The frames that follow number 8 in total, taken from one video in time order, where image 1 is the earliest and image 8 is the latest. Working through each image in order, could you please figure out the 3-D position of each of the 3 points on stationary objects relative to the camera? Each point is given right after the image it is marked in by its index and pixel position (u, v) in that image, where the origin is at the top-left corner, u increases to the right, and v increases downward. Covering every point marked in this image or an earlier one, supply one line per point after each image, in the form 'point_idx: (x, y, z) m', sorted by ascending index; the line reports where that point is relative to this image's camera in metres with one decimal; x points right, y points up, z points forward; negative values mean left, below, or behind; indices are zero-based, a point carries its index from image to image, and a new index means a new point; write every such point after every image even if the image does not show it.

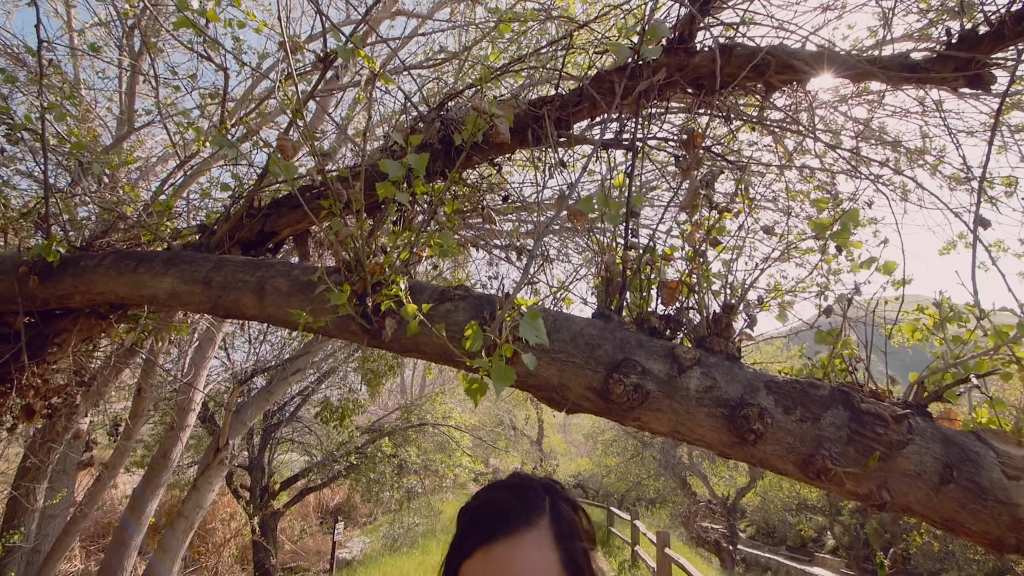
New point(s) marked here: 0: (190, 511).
0: (-4.3, -2.9, +6.7) m
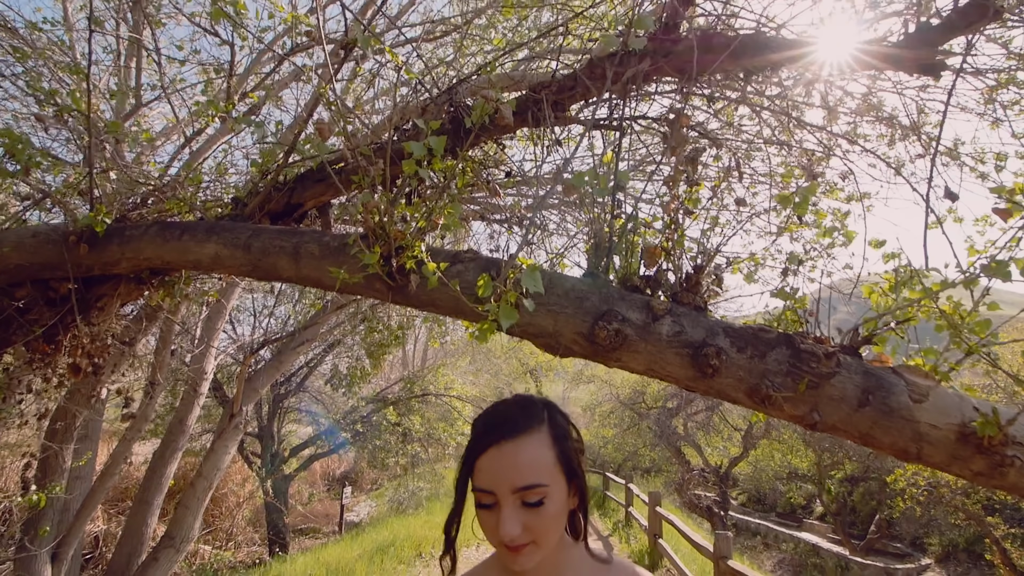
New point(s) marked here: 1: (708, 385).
0: (-4.3, -2.6, +7.1) m
1: (+0.5, -0.2, +1.2) m
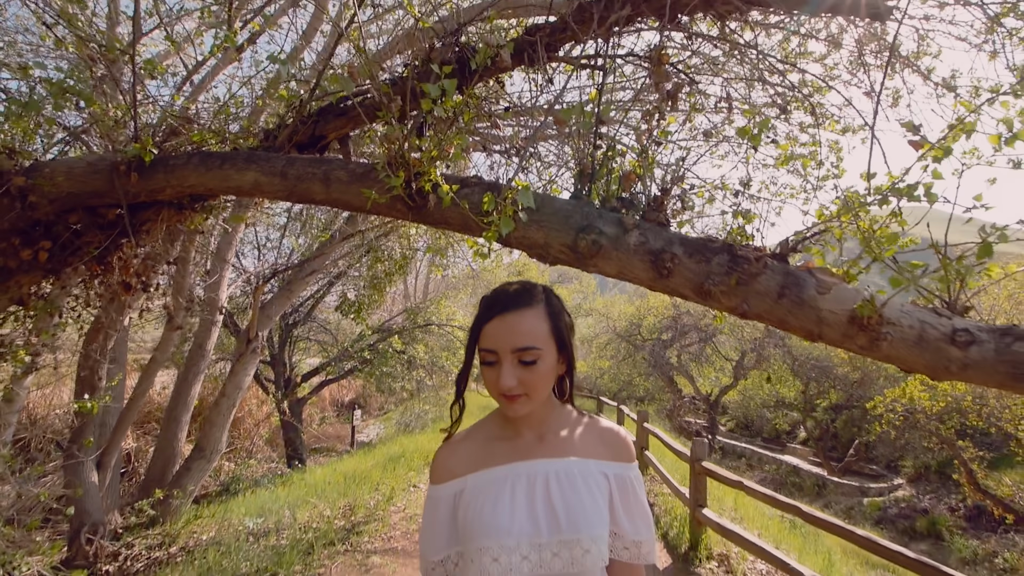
0: (-4.3, -1.6, +7.6) m
1: (+0.5, 0.0, +1.5) m
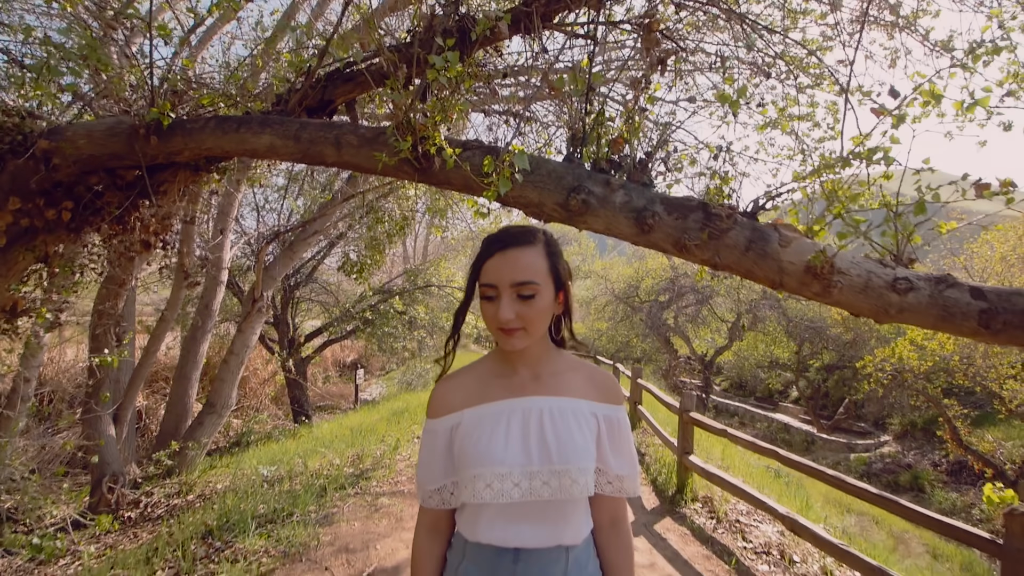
0: (-4.3, -0.9, +7.9) m
1: (+0.4, +0.2, +1.7) m
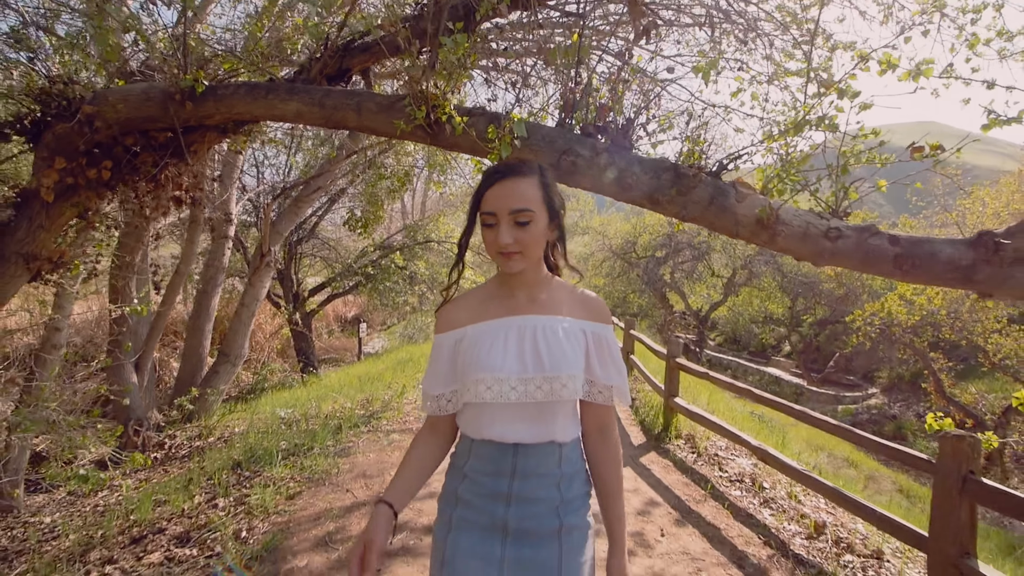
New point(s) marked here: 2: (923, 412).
0: (-4.3, -0.2, +8.3) m
1: (+0.4, +0.4, +2.0) m
2: (+12.6, -3.8, +15.5) m
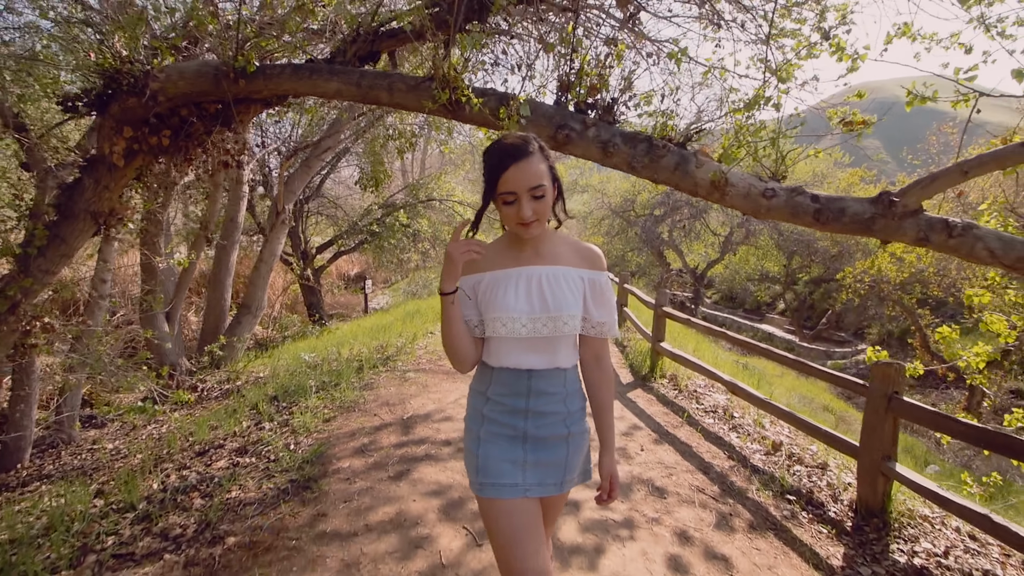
0: (-4.3, +0.5, +8.8) m
1: (+0.5, +0.6, +2.5) m
2: (+12.6, -2.4, +16.3) m
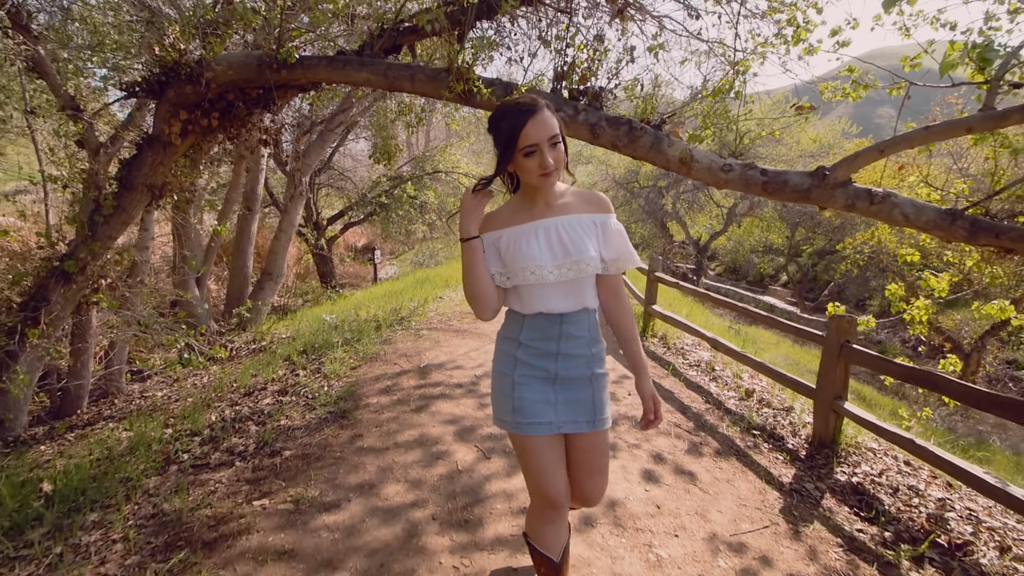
0: (-4.2, +1.1, +9.3) m
1: (+0.5, +0.9, +3.0) m
2: (+12.8, -1.4, +16.8) m
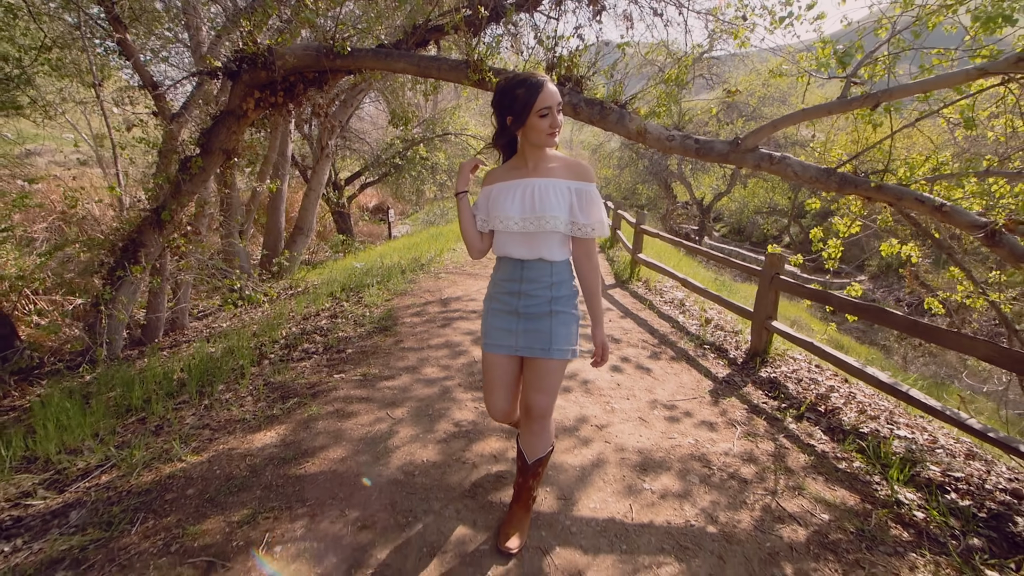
0: (-4.1, +2.1, +10.4) m
1: (+0.5, +1.4, +4.0) m
2: (+13.0, +0.1, +17.8) m
